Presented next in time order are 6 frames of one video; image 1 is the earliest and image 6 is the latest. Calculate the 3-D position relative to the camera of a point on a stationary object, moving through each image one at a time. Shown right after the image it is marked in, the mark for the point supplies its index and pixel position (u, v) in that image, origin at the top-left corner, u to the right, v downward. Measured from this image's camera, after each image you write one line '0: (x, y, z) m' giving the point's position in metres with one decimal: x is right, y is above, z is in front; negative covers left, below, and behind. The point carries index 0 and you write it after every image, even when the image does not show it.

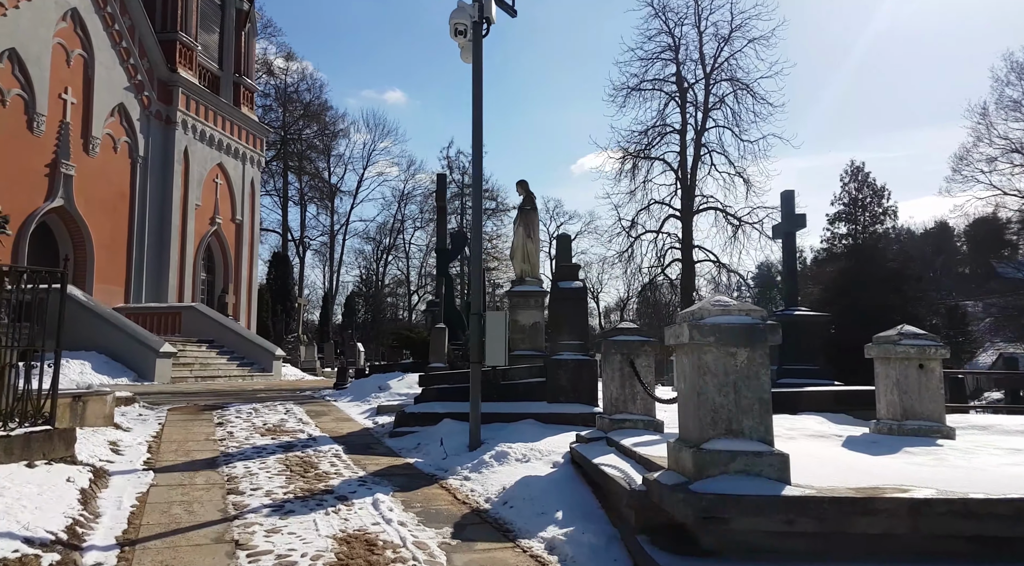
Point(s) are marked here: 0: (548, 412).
0: (+0.4, -1.5, +8.1) m
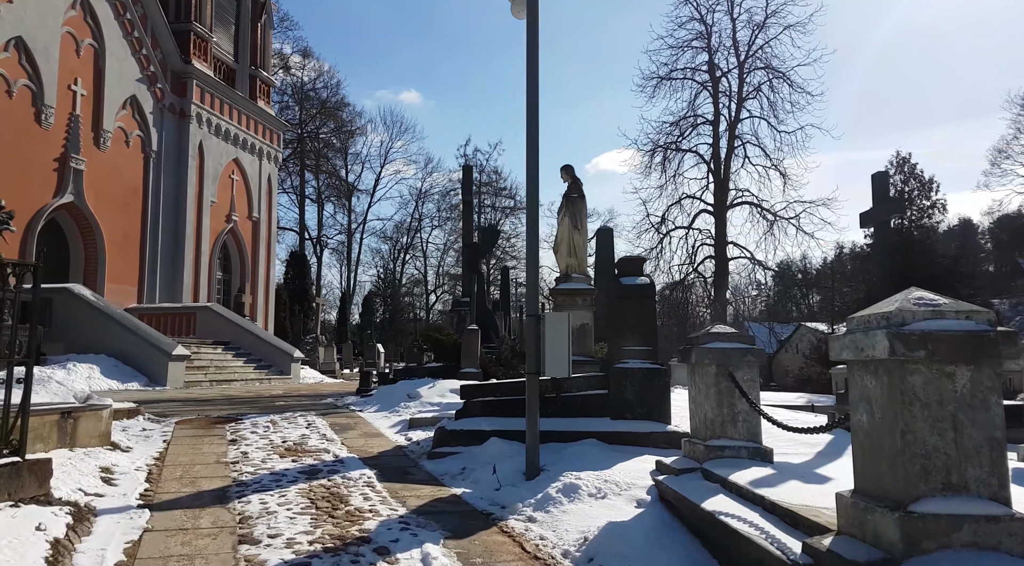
0: (+1.0, -1.4, +6.9) m
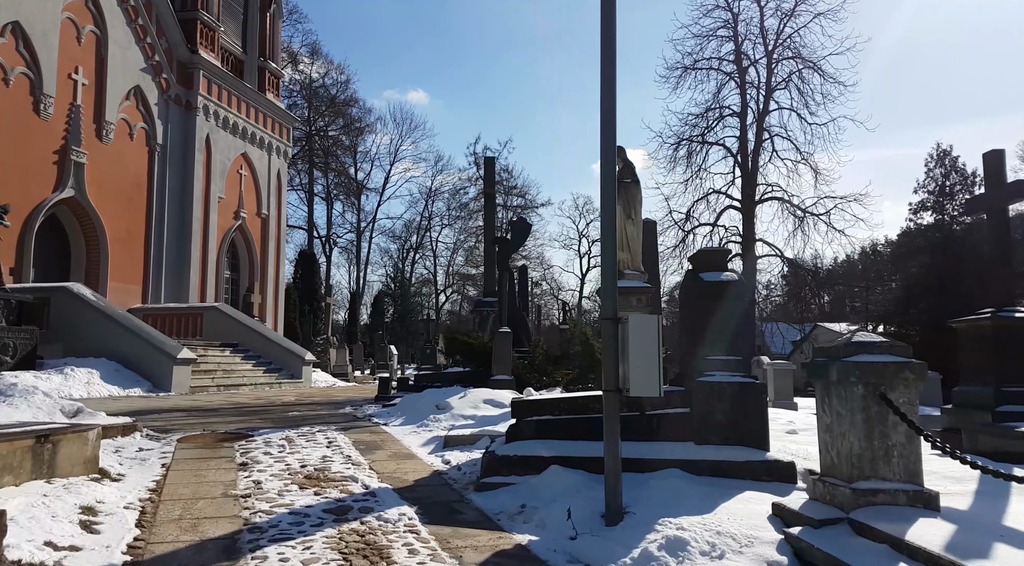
0: (+1.5, -1.4, +5.7) m
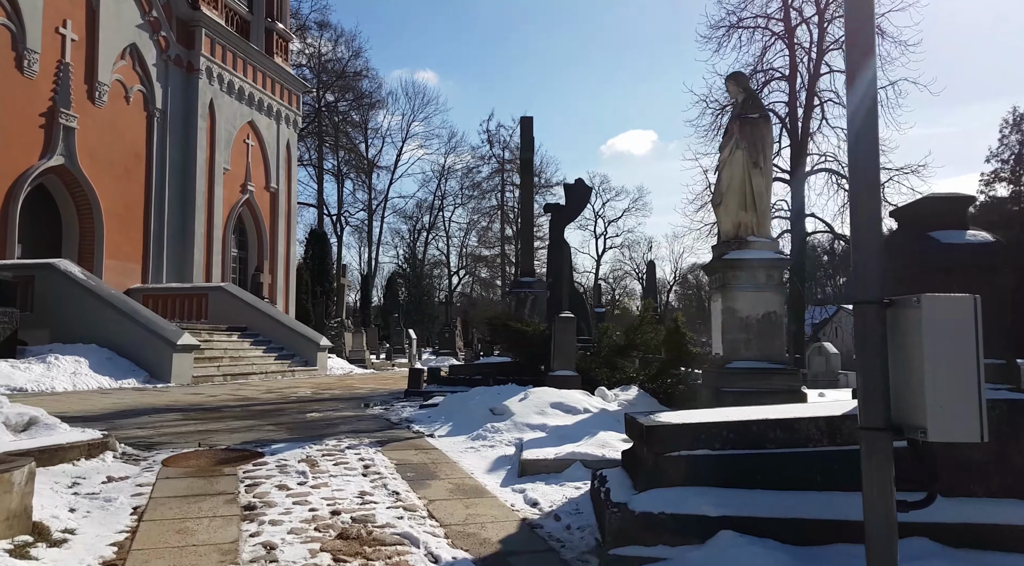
0: (+2.3, -1.2, +3.6) m
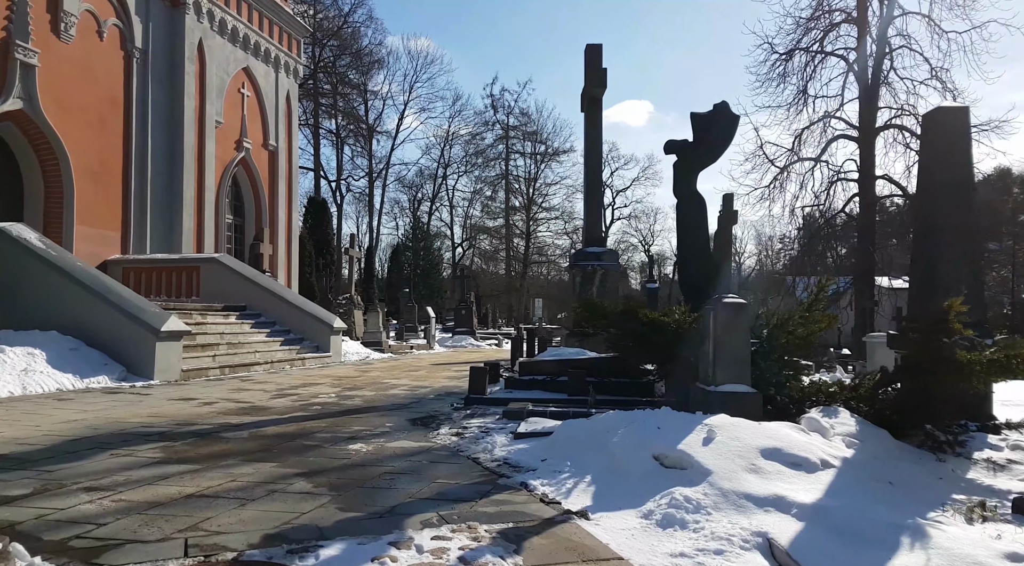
0: (+3.6, -1.2, +0.5) m
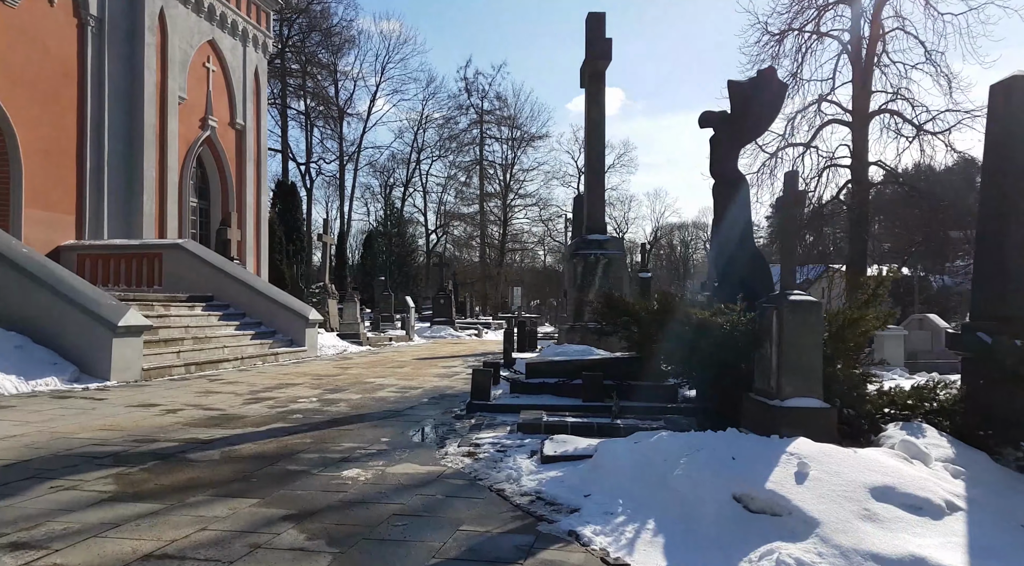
0: (+4.1, -1.3, -0.4) m
